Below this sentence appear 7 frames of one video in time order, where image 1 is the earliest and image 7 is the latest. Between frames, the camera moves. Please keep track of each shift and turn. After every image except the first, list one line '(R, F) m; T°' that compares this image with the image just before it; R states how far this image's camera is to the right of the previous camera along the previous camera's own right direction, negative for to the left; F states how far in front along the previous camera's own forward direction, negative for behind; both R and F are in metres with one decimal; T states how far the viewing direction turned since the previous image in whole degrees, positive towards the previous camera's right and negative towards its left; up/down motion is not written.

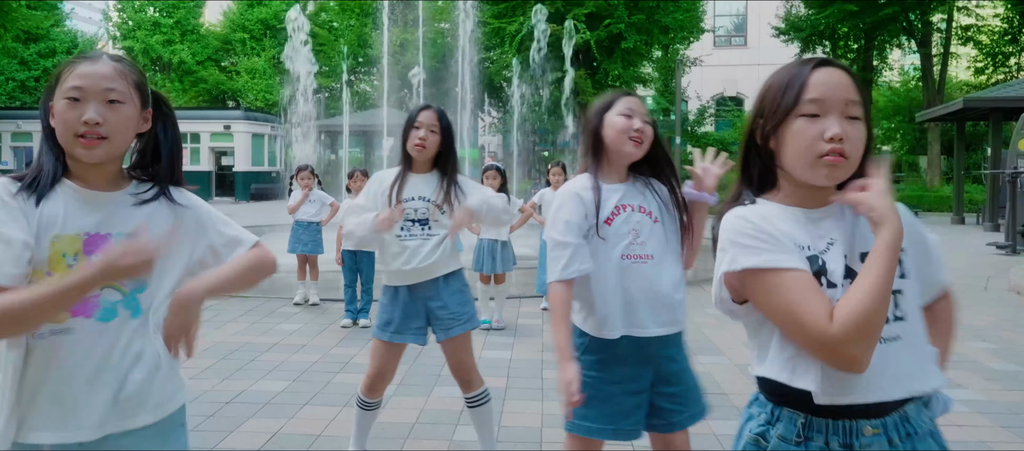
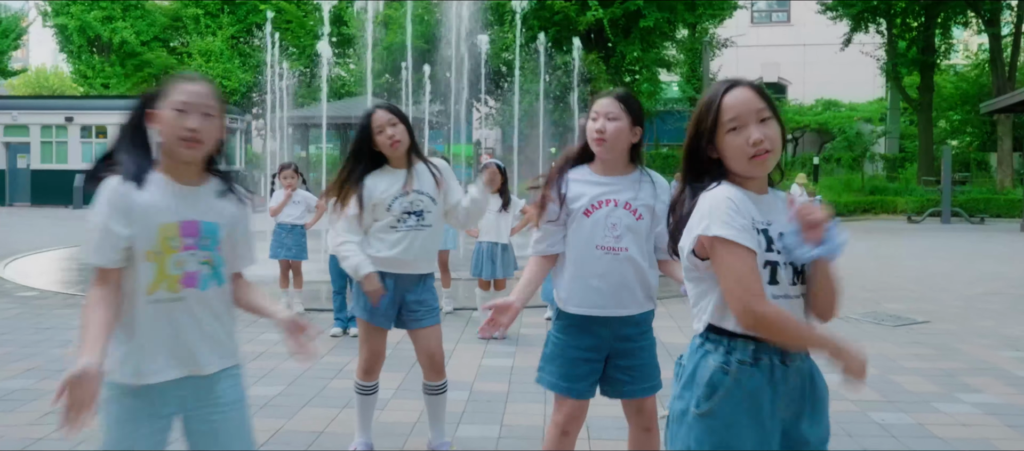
(+0.3, +1.2) m; -2°
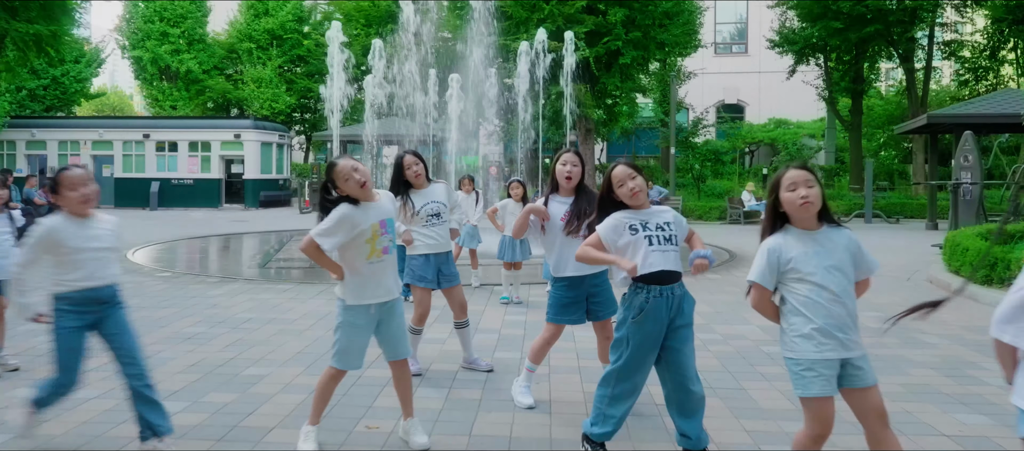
(+0.1, -1.8) m; -1°
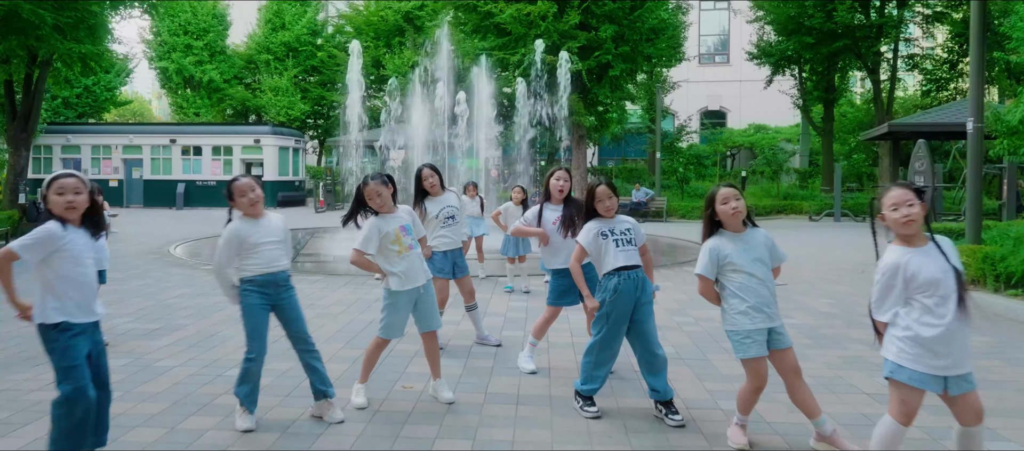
(-0.1, -0.9) m; 0°
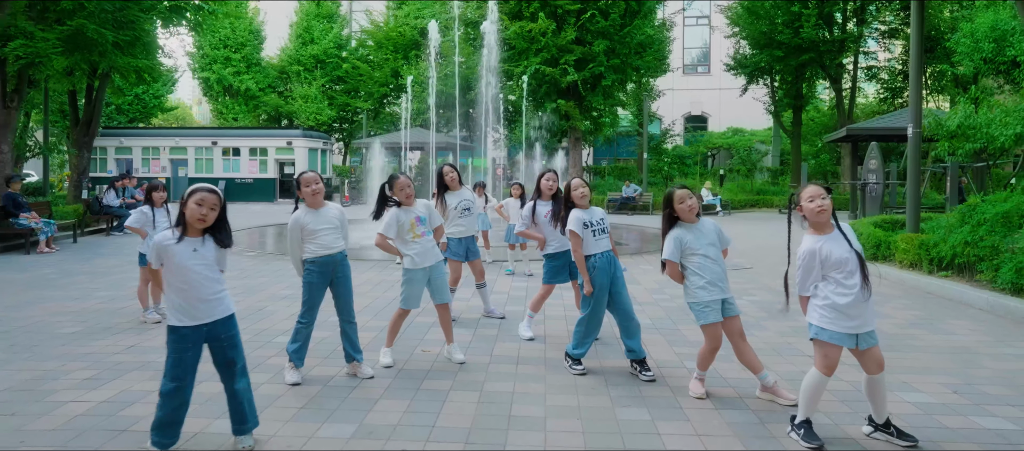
(-0.1, -1.0) m; +1°
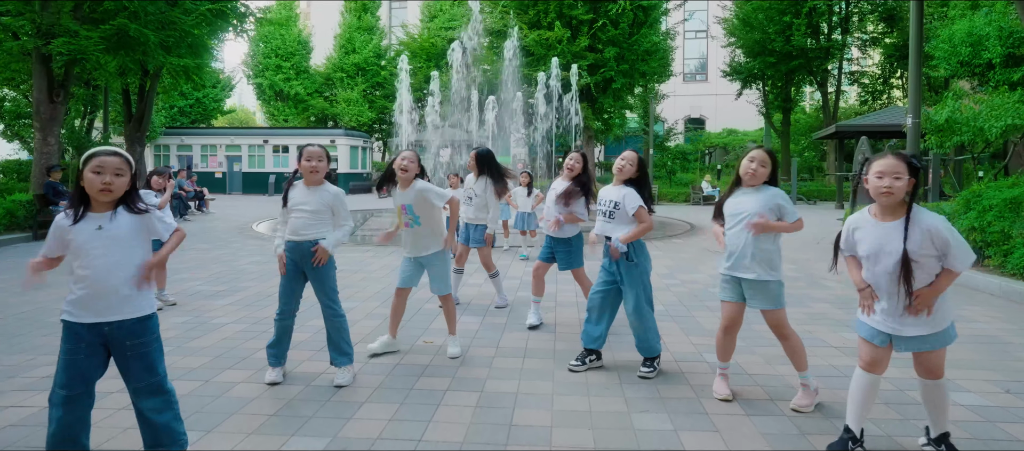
(0.0, +0.6) m; 0°
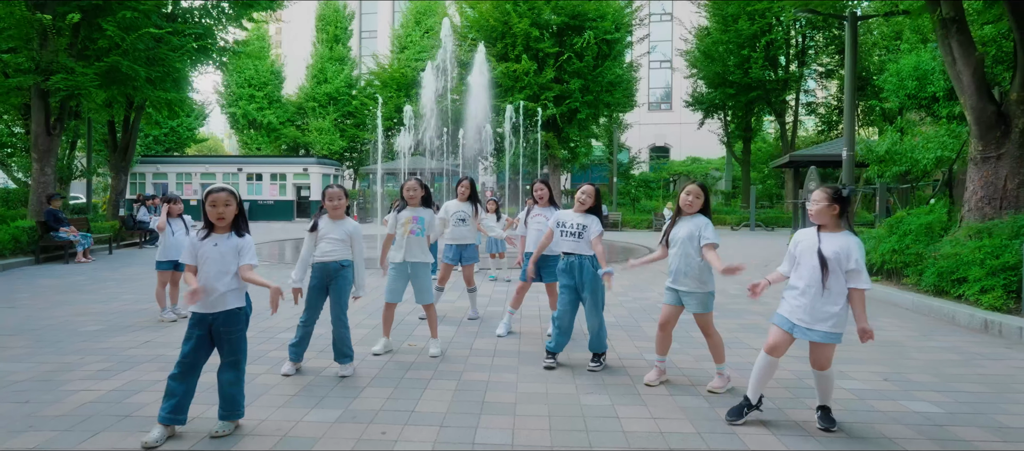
(0.0, -1.1) m; +3°
